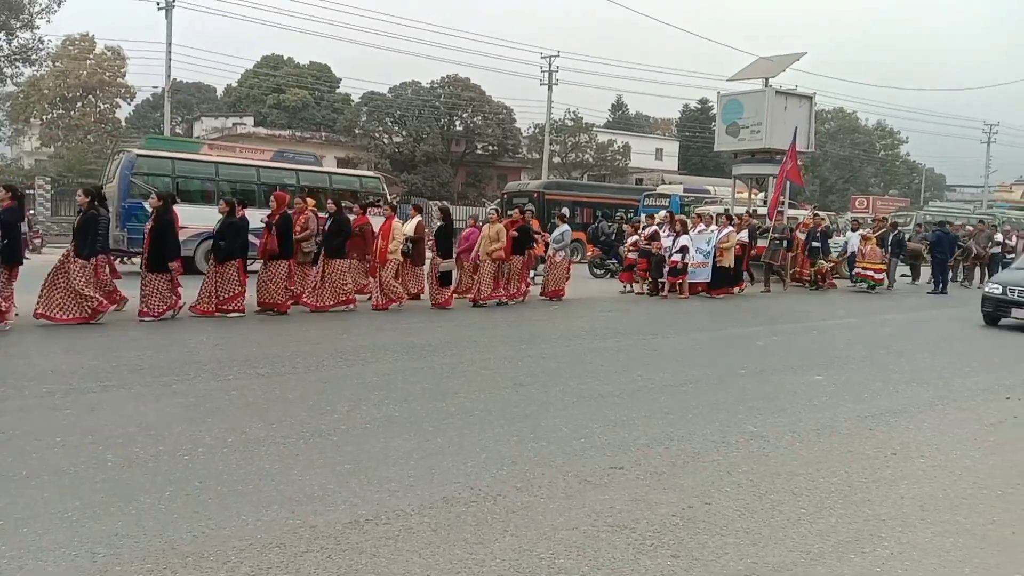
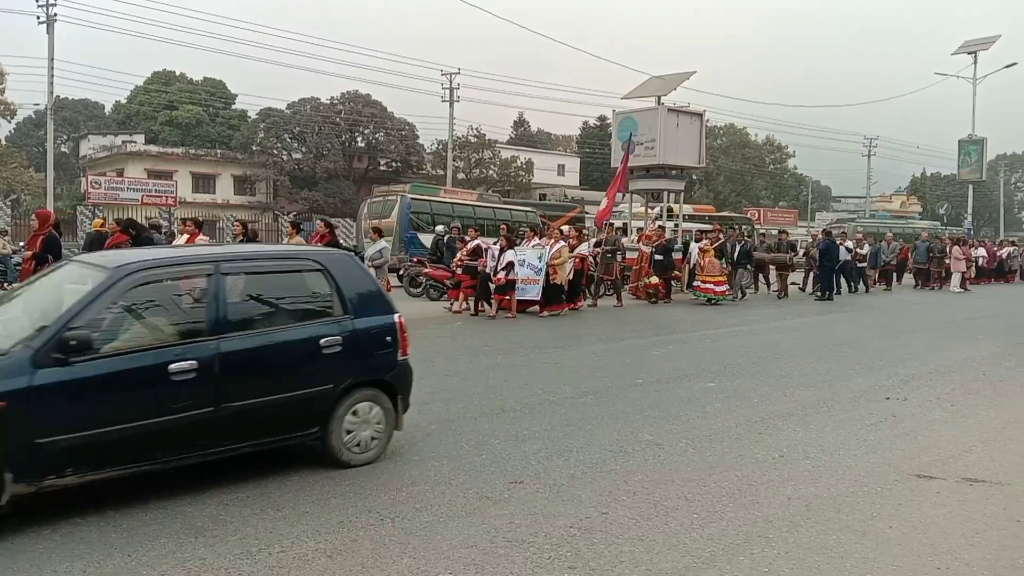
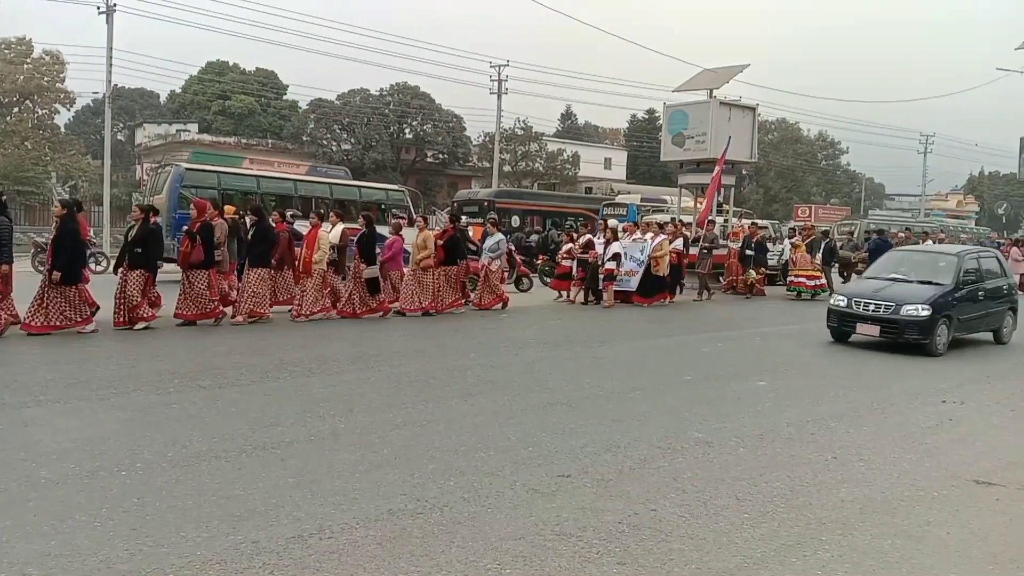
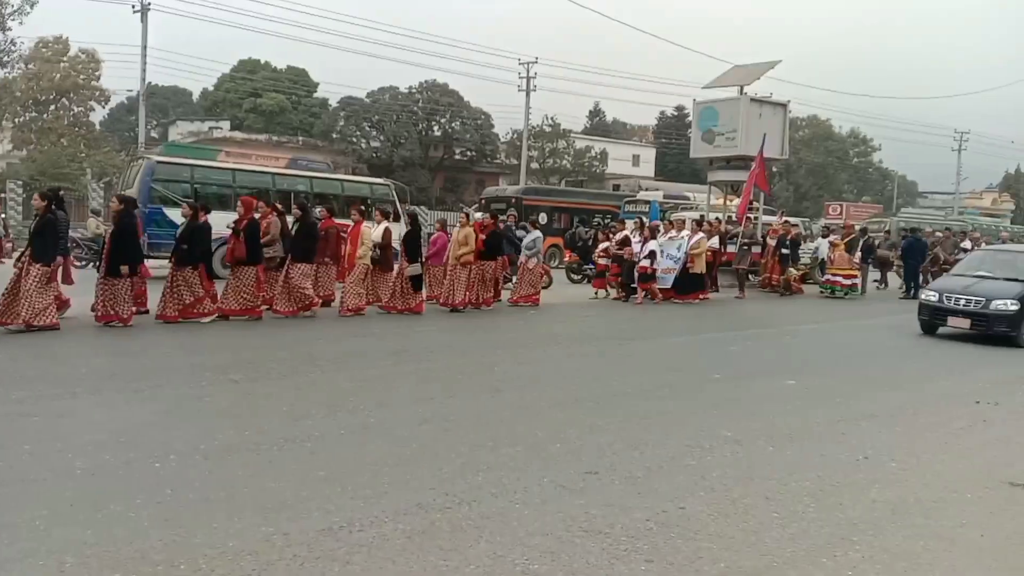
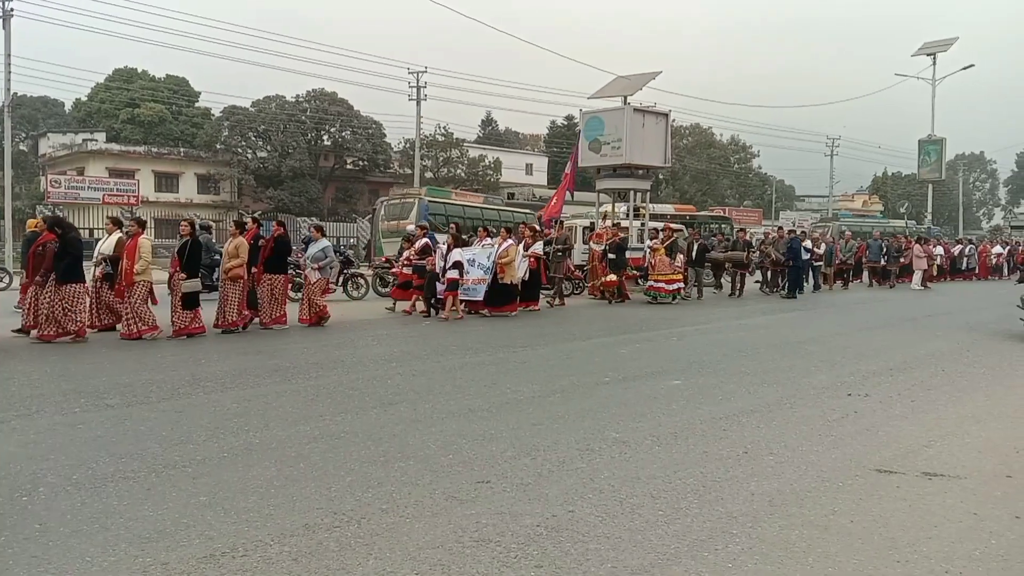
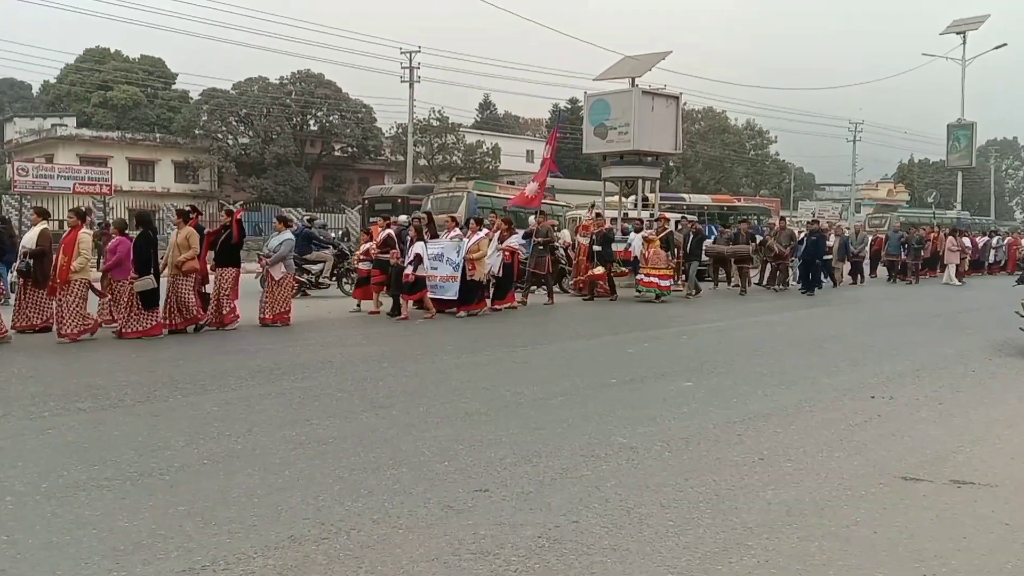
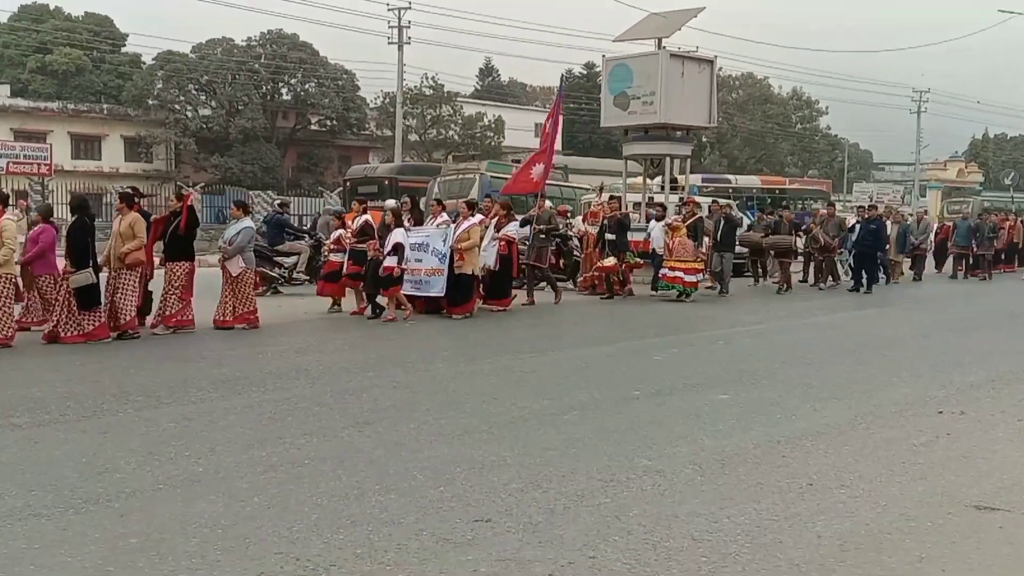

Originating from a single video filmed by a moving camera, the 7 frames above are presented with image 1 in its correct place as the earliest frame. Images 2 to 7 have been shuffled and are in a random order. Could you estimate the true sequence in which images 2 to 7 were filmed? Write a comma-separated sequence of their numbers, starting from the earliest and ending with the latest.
4, 3, 2, 5, 6, 7
